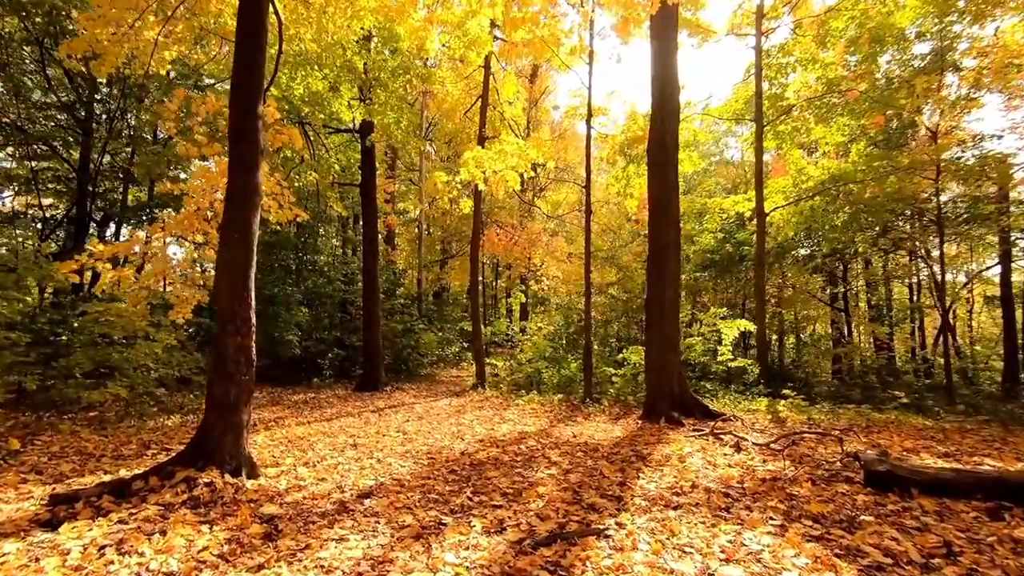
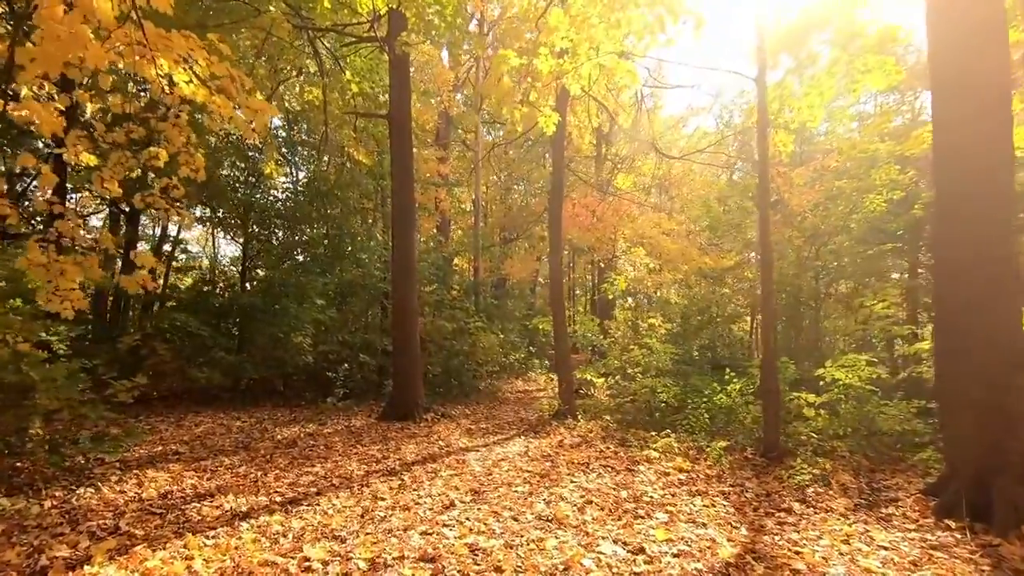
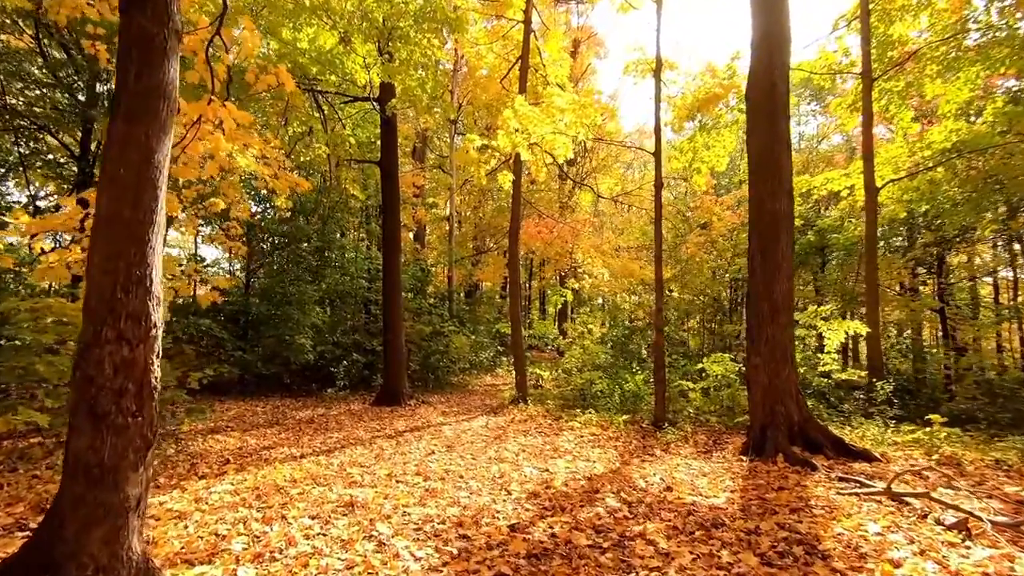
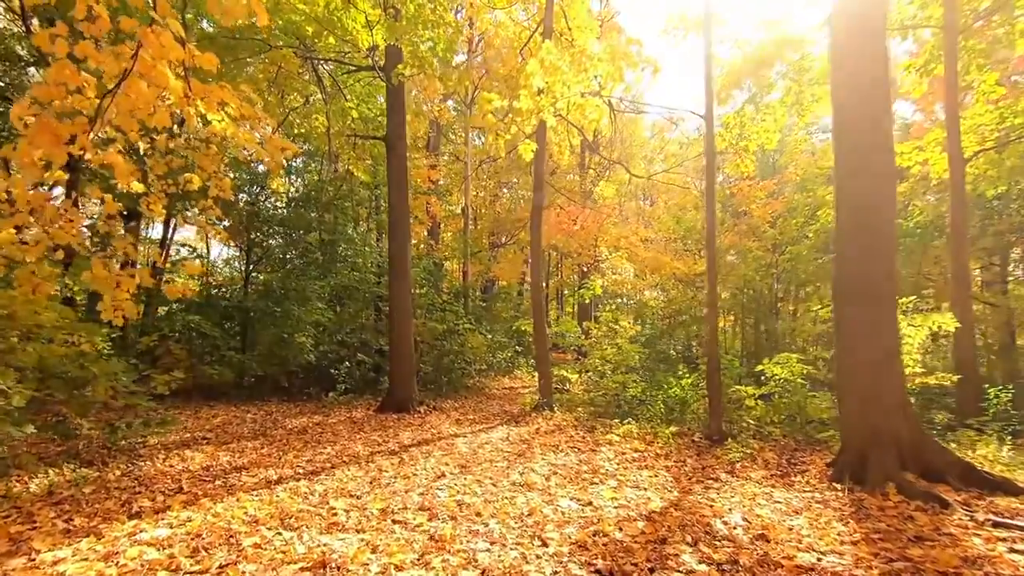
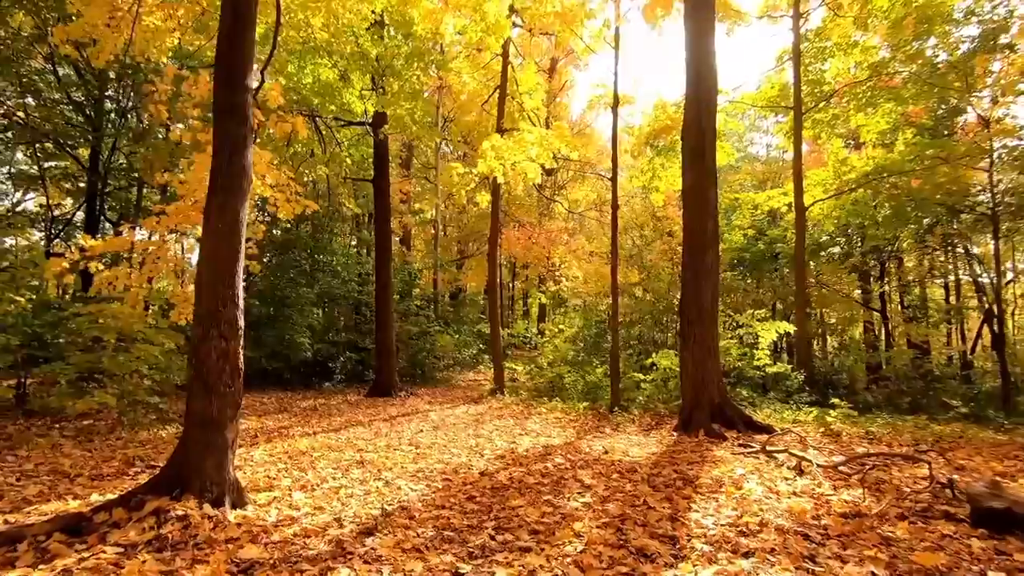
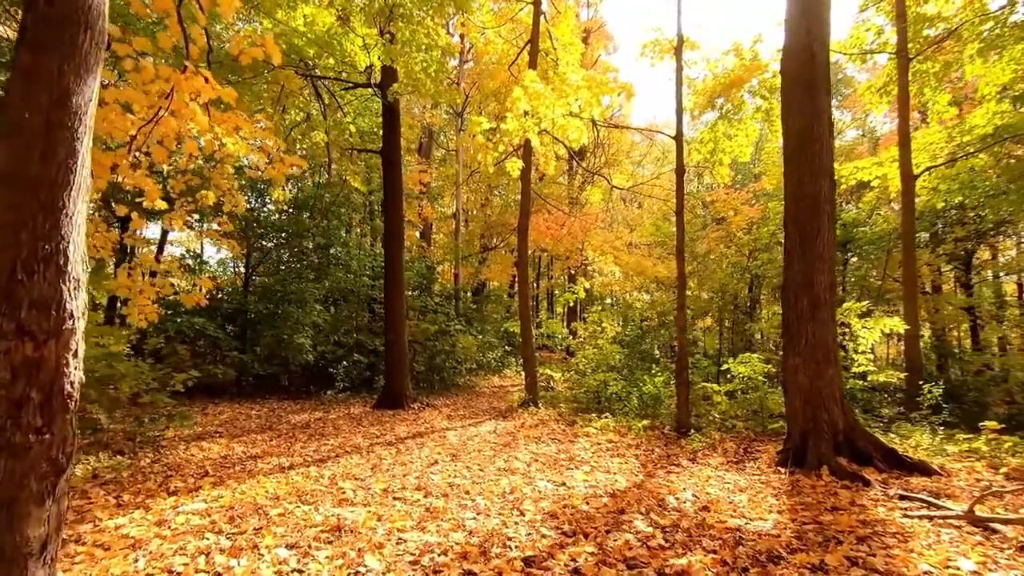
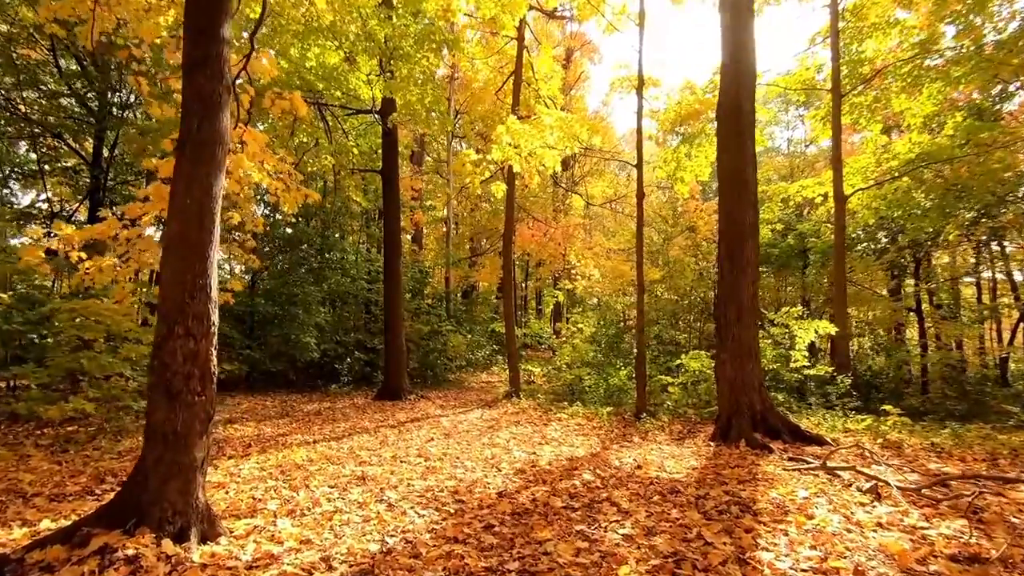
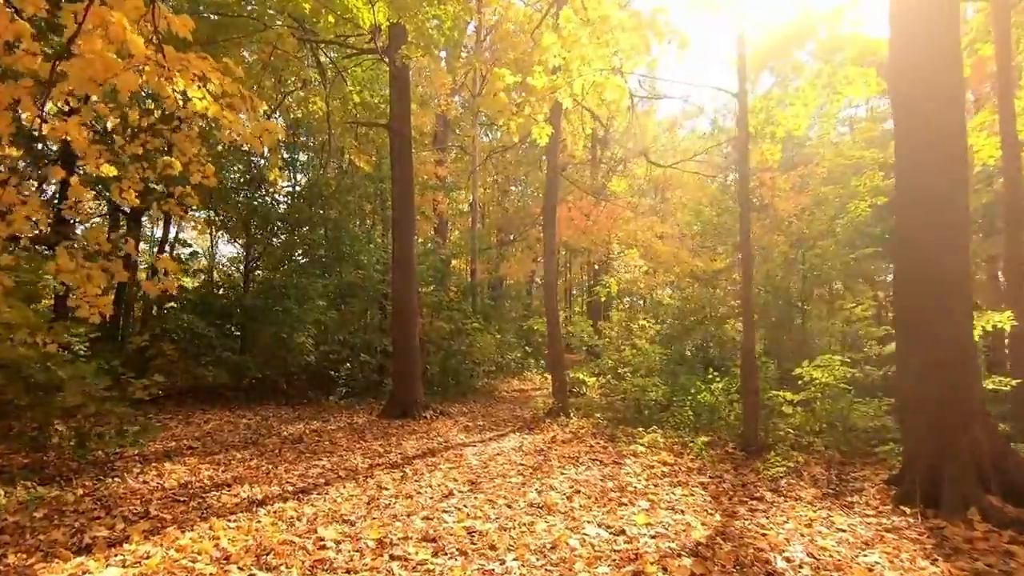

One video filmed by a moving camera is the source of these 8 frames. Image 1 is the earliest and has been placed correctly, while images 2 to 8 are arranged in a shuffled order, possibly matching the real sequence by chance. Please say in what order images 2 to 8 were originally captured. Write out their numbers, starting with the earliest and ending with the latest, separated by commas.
5, 7, 3, 6, 4, 8, 2
